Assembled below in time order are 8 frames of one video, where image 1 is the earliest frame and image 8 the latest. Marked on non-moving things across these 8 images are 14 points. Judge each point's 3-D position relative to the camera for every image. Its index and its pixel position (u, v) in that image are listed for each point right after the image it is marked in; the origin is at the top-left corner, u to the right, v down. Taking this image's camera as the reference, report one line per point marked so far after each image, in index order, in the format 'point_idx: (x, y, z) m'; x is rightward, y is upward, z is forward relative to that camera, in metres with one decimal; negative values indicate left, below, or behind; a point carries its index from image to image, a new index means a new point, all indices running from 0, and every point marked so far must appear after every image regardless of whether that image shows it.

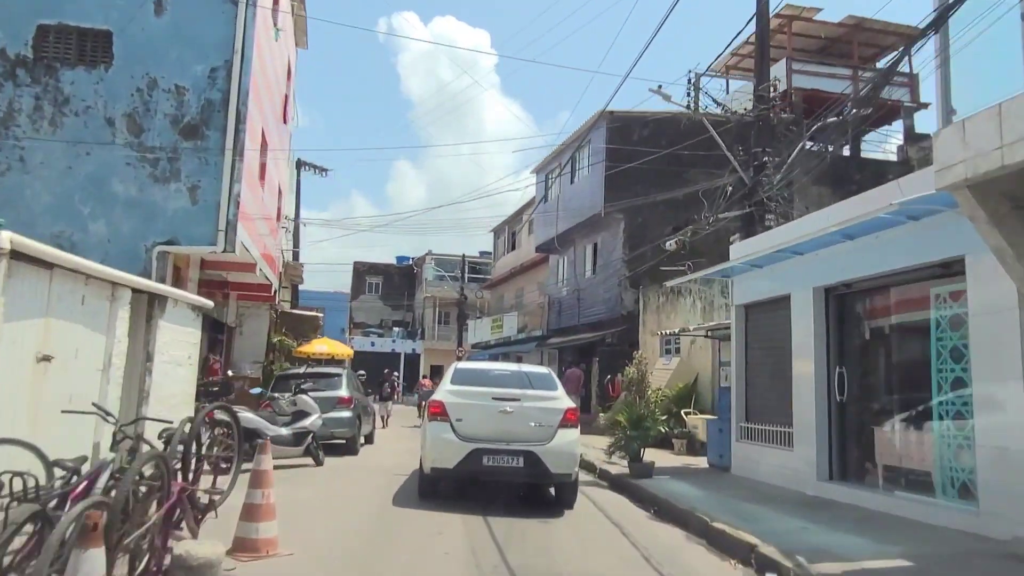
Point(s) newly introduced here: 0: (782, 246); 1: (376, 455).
0: (+3.5, +0.5, +9.0) m
1: (-2.7, -3.4, +14.2) m
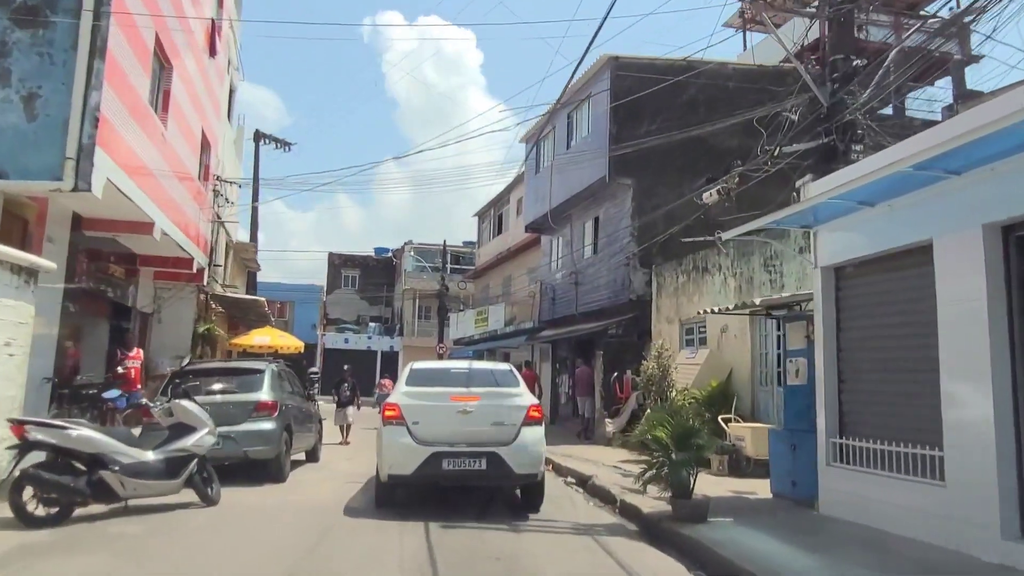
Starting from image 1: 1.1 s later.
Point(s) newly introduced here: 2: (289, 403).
0: (+3.4, +1.0, +5.6) m
1: (-2.9, -2.9, +10.7) m
2: (-3.2, -1.6, +10.0) m
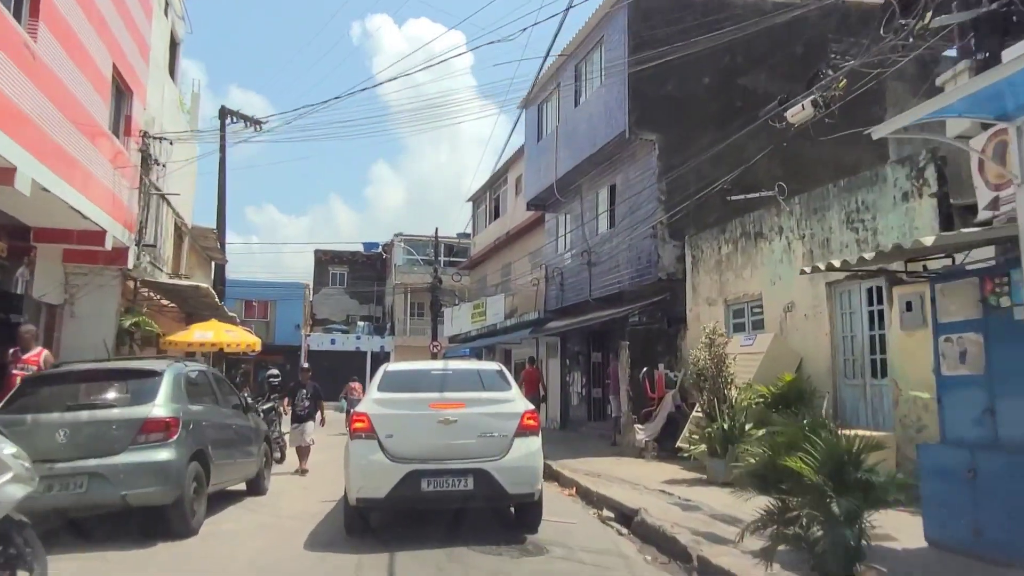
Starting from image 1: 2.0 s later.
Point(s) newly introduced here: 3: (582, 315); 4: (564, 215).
0: (+3.5, +1.5, +2.7) m
1: (-2.8, -2.5, +7.7) m
2: (-3.1, -1.3, +7.0) m
3: (+1.9, -0.7, +18.1) m
4: (+1.4, +2.0, +19.2) m
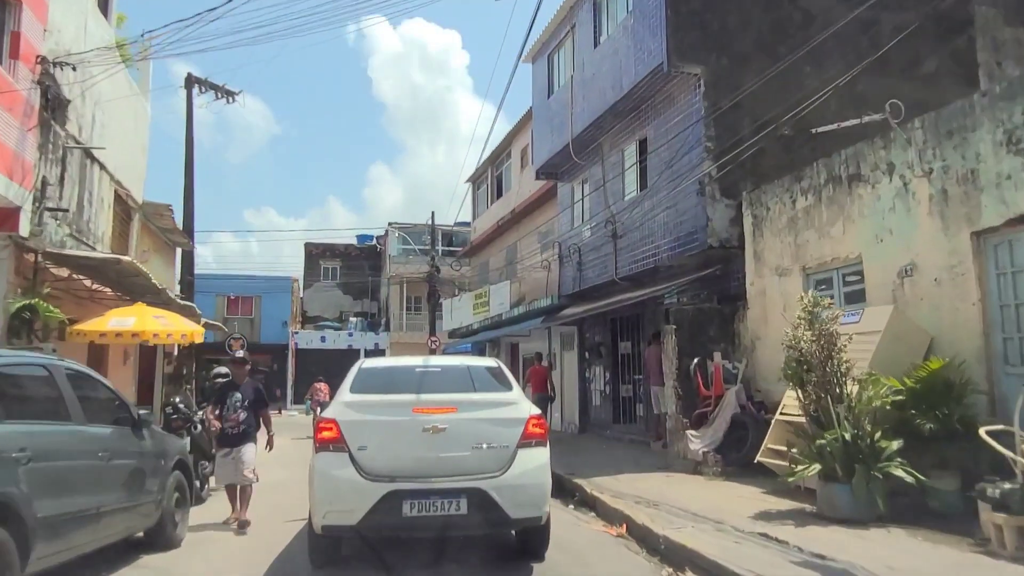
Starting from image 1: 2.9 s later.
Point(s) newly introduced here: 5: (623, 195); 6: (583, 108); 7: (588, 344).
0: (+3.7, +2.0, -0.2) m
1: (-2.5, -2.2, +4.8) m
2: (-2.8, -0.9, +4.1) m
3: (+2.1, -0.2, +15.3) m
4: (+1.6, +2.5, +16.4) m
5: (+2.2, +1.9, +14.2) m
6: (+1.5, +3.8, +14.8) m
7: (+1.8, -1.4, +17.1) m
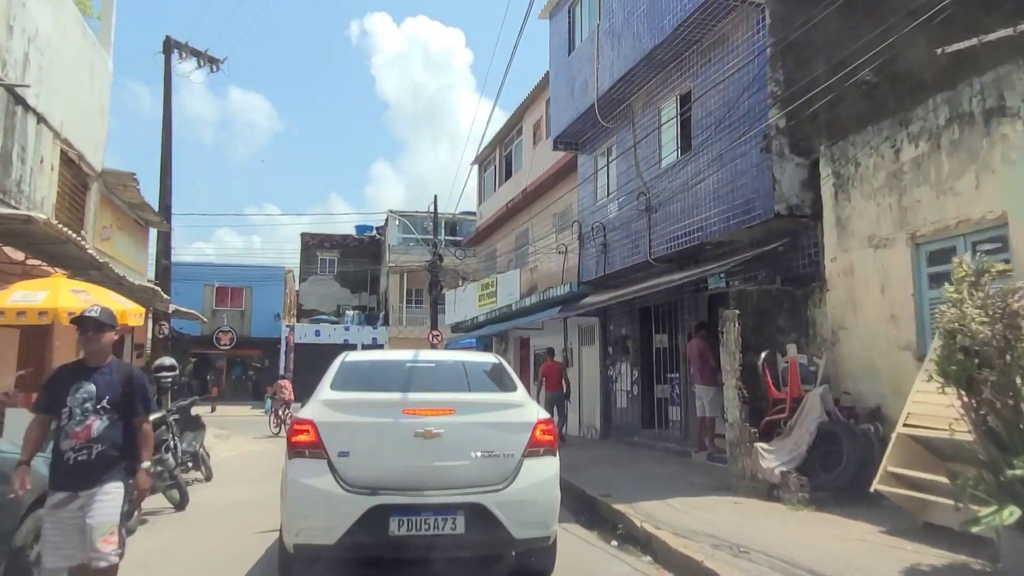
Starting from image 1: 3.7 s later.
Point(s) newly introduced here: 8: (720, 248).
0: (+3.9, +2.3, -2.3) m
1: (-2.3, -1.8, +2.7) m
2: (-2.6, -0.6, +2.0) m
3: (+2.3, +0.1, +13.2) m
4: (+1.9, +2.8, +14.2) m
5: (+2.5, +2.2, +12.1) m
6: (+1.8, +4.1, +12.7) m
7: (+2.1, -1.1, +14.9) m
8: (+3.3, +0.6, +11.1) m
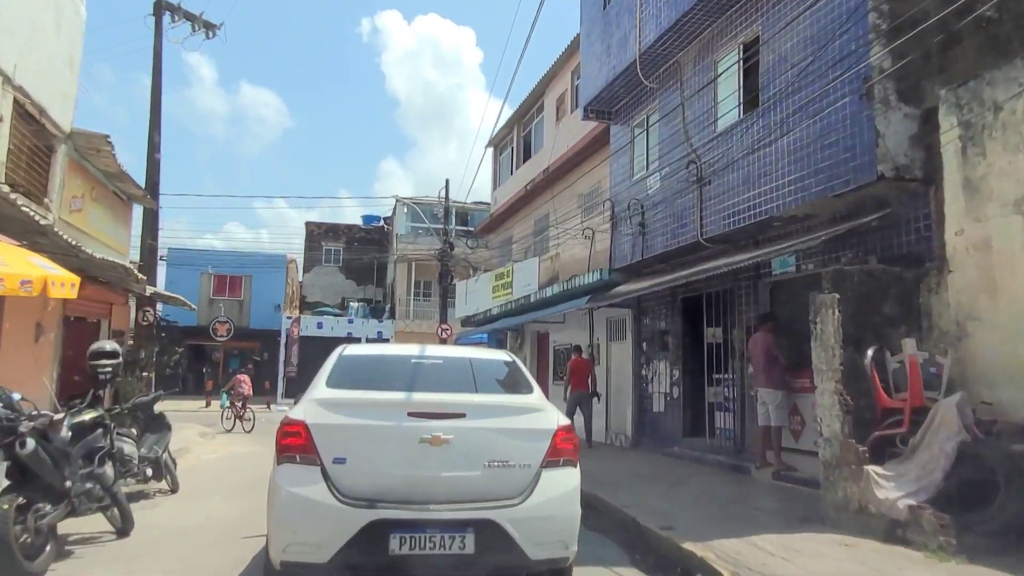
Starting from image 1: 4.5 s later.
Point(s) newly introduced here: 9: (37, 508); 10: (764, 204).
0: (+4.2, +2.4, -4.1) m
1: (-2.0, -1.6, +0.9) m
2: (-2.3, -0.3, +0.3) m
3: (+2.8, +0.3, +11.3) m
4: (+2.4, +3.0, +12.4) m
5: (+3.0, +2.4, +10.3) m
6: (+2.3, +4.4, +10.9) m
7: (+2.5, -0.9, +13.1) m
8: (+3.7, +0.8, +9.3) m
9: (-3.3, -1.5, +4.9) m
10: (+3.3, +1.1, +9.0) m
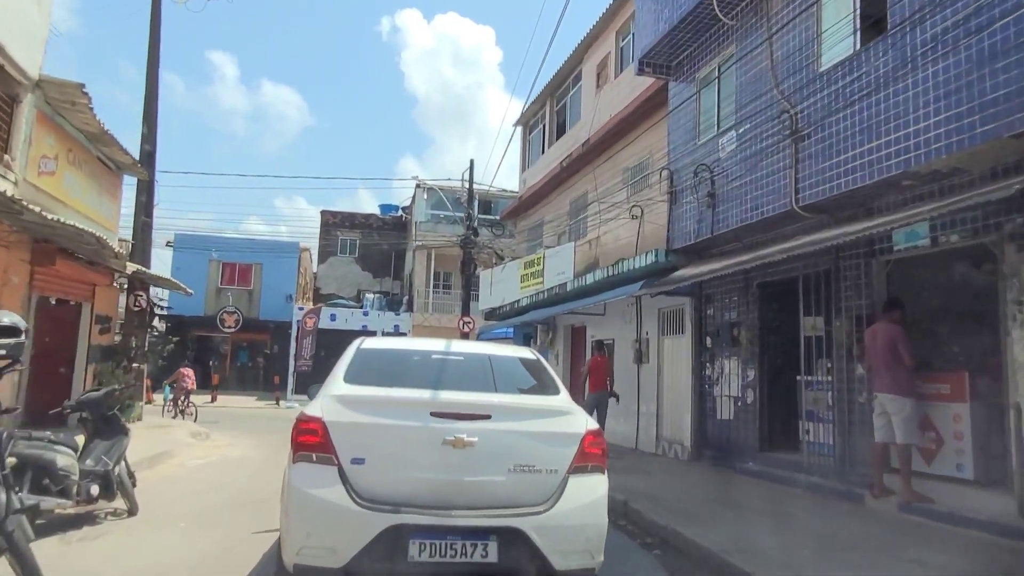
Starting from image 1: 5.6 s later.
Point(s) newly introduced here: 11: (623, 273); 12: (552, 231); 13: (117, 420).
0: (+4.5, +2.6, -6.2) m
1: (-1.7, -1.3, -1.0) m
2: (-2.0, 0.0, -1.7) m
3: (+3.4, +0.5, +9.3) m
4: (+3.0, +3.3, +10.4) m
5: (+3.6, +2.7, +8.2) m
6: (+2.9, +4.6, +8.8) m
7: (+3.2, -0.6, +11.1) m
8: (+4.3, +1.1, +7.2) m
9: (-2.8, -1.2, +3.0) m
10: (+3.9, +1.3, +7.0) m
11: (+2.1, +0.3, +13.0) m
12: (+1.1, +1.5, +18.7) m
13: (-3.8, -1.3, +6.8) m
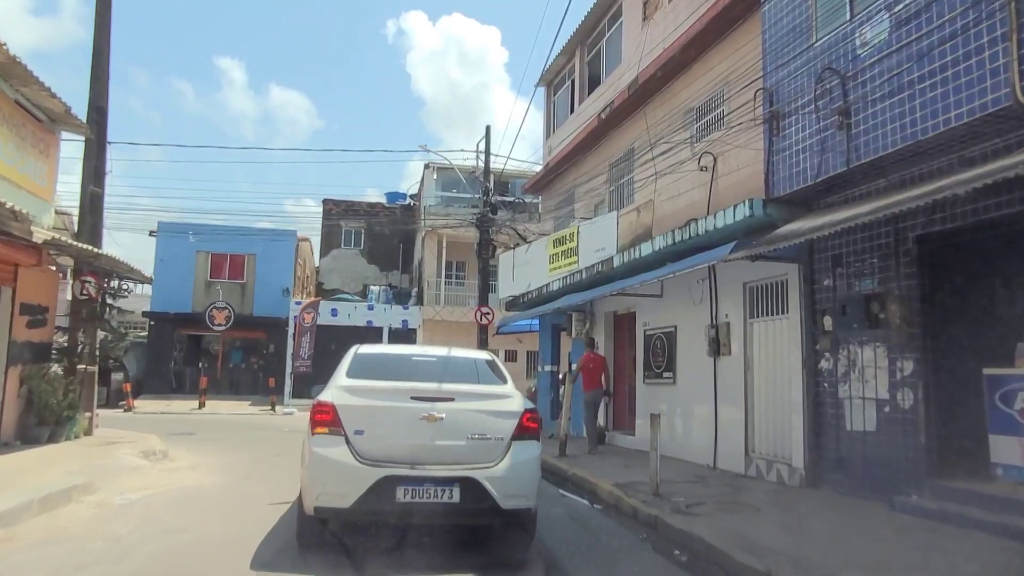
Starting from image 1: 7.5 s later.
0: (+4.7, +3.1, -9.3) m
1: (-1.3, -0.9, -4.0) m
2: (-1.6, +0.4, -4.7) m
3: (+3.8, +1.0, +6.2) m
4: (+3.5, +3.7, +7.3) m
5: (+4.0, +3.1, +5.1) m
6: (+3.4, +5.1, +5.8) m
7: (+3.7, -0.1, +8.0) m
8: (+4.7, +1.5, +4.1) m
9: (-2.4, -0.8, 0.0) m
10: (+4.3, +1.8, +3.9) m
11: (+2.6, +0.7, +9.9) m
12: (+1.7, +2.0, +15.7) m
13: (-3.3, -0.9, +3.8) m
